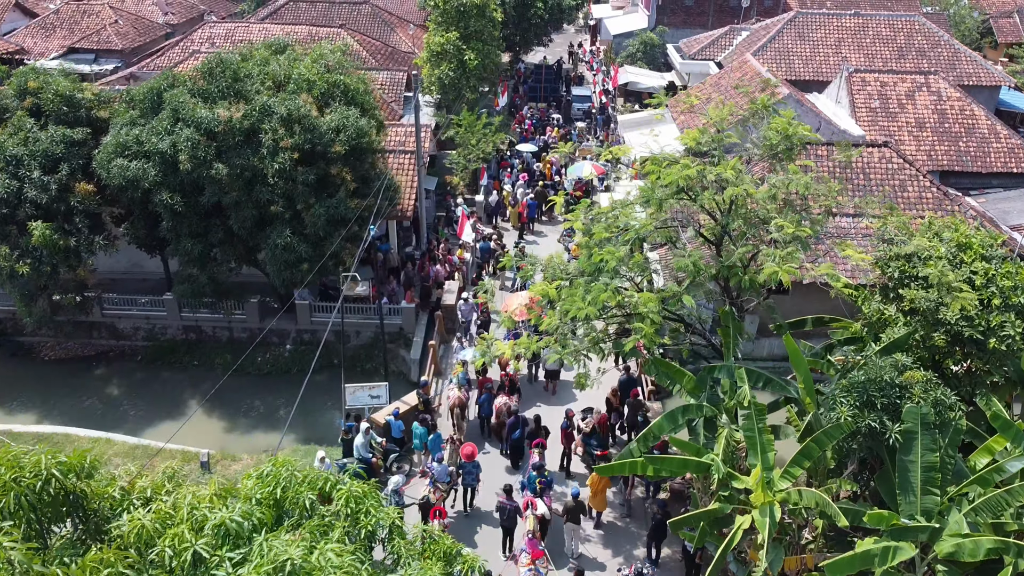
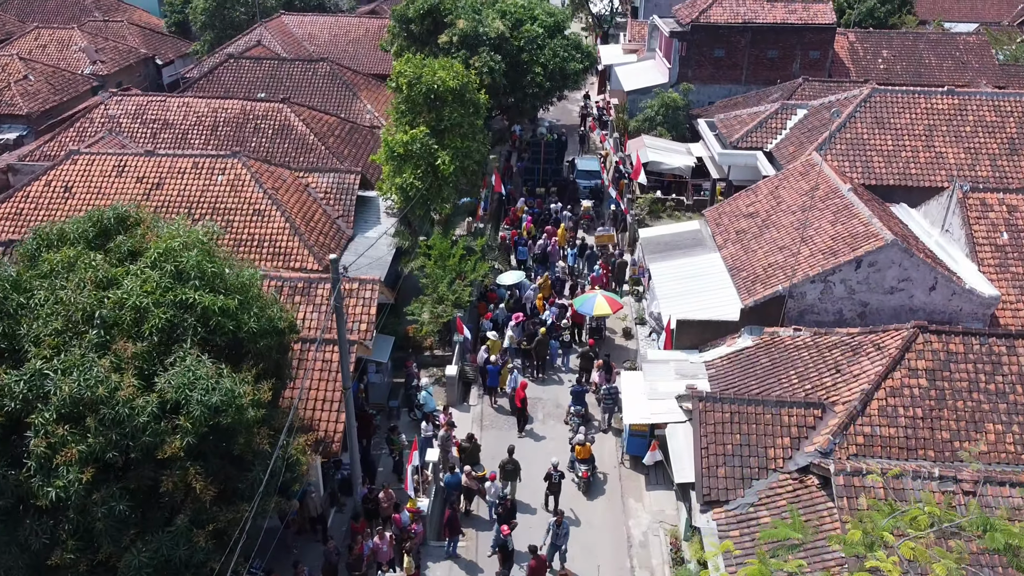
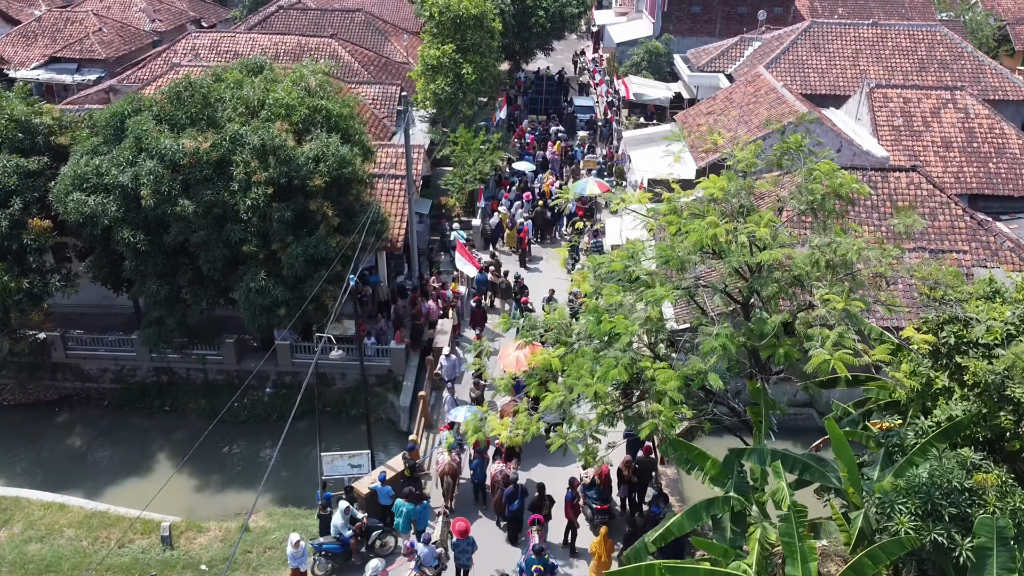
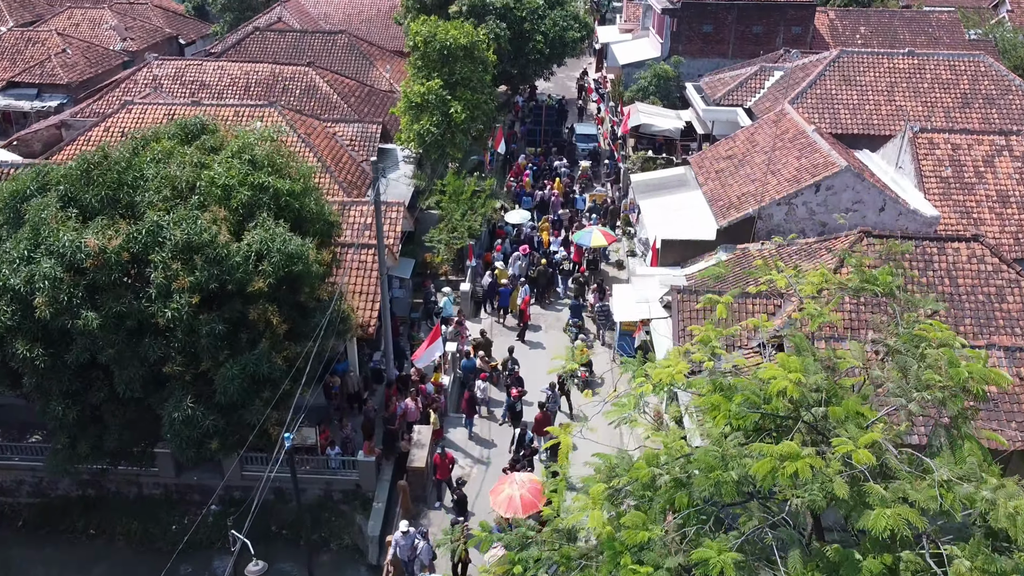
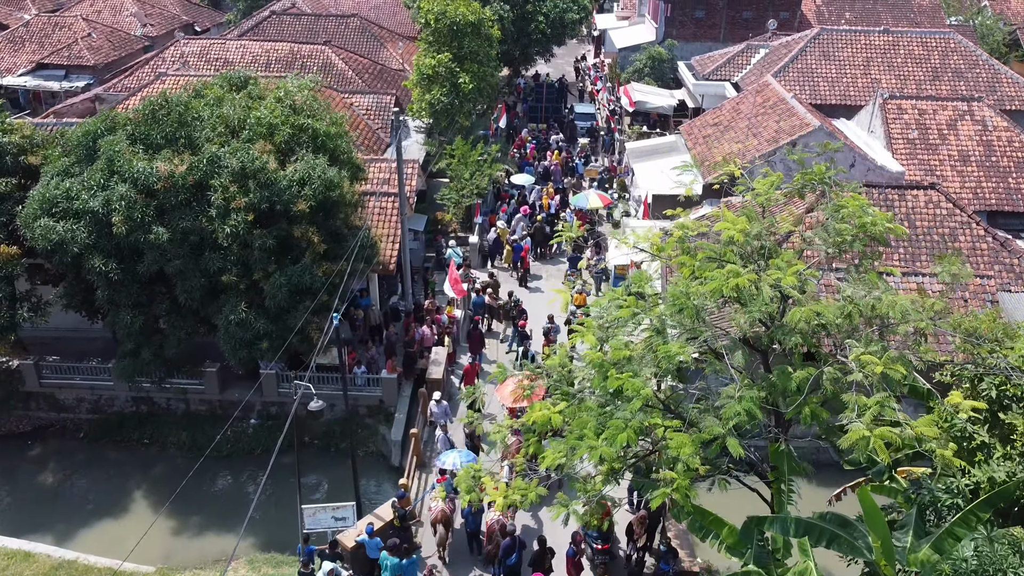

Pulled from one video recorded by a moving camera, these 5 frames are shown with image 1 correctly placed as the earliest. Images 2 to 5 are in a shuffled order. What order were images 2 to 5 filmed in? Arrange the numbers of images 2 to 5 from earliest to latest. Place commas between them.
3, 5, 4, 2
